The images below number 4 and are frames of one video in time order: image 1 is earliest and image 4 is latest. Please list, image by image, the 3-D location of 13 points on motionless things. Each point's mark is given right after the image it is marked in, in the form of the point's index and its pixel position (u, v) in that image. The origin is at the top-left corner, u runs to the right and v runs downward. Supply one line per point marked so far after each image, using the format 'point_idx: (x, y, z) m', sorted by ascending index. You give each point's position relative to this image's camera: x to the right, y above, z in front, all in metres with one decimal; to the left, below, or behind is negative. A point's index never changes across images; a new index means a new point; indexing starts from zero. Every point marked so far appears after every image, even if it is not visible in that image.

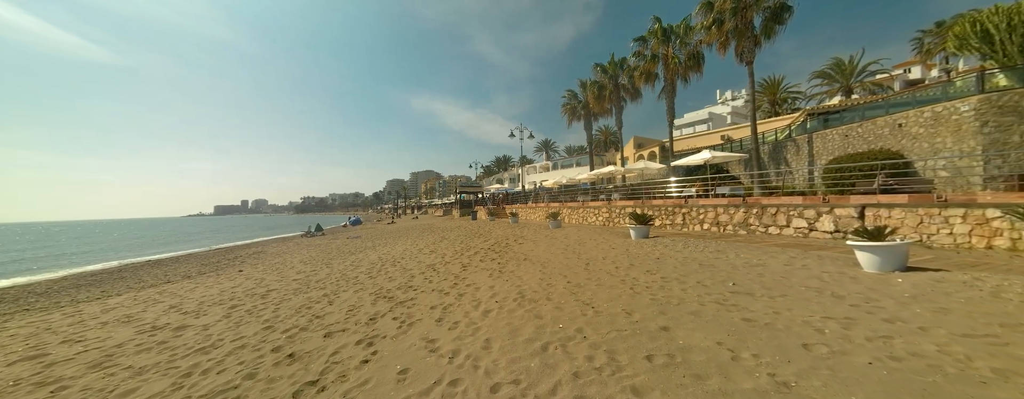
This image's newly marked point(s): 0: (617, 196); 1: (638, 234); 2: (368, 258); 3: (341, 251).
0: (+7.1, +0.2, +17.6) m
1: (+4.2, -1.2, +8.7) m
2: (-5.9, -2.4, +10.6) m
3: (-8.9, -2.7, +13.4) m
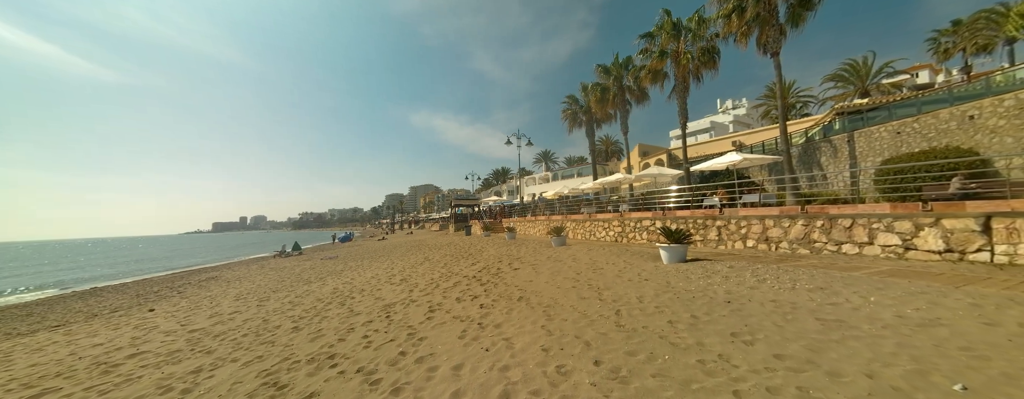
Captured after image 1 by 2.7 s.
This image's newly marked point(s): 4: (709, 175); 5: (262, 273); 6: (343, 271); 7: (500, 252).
0: (+6.9, -0.5, +15.4) m
1: (+4.0, -1.4, +6.4) m
2: (-6.1, -2.9, +8.2) m
3: (-9.1, -3.4, +11.0) m
4: (+14.5, +1.8, +19.0) m
5: (-13.3, -3.9, +13.7) m
6: (-7.8, -3.3, +11.8) m
7: (-0.5, -2.2, +10.9) m
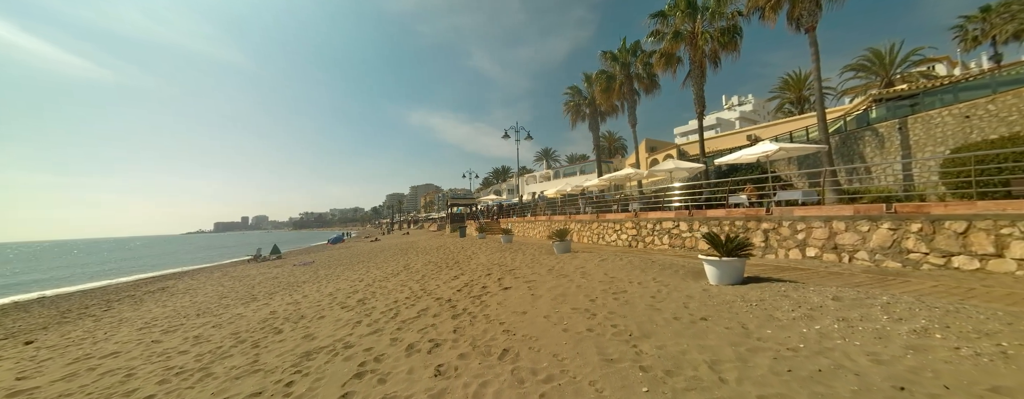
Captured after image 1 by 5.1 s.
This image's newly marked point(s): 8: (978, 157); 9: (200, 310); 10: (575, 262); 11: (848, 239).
0: (+6.6, -0.4, +13.5) m
1: (+3.8, -1.3, +4.5) m
2: (-6.4, -2.8, +6.4) m
3: (-9.4, -3.3, +9.2) m
4: (+14.2, +1.9, +17.1) m
5: (-13.5, -3.9, +11.8) m
6: (-8.0, -3.2, +9.9) m
7: (-0.7, -2.2, +9.1) m
8: (+15.4, +1.4, +8.4) m
9: (-9.2, -3.2, +7.6) m
10: (+1.7, -1.7, +7.1) m
11: (+7.9, -0.9, +6.1) m
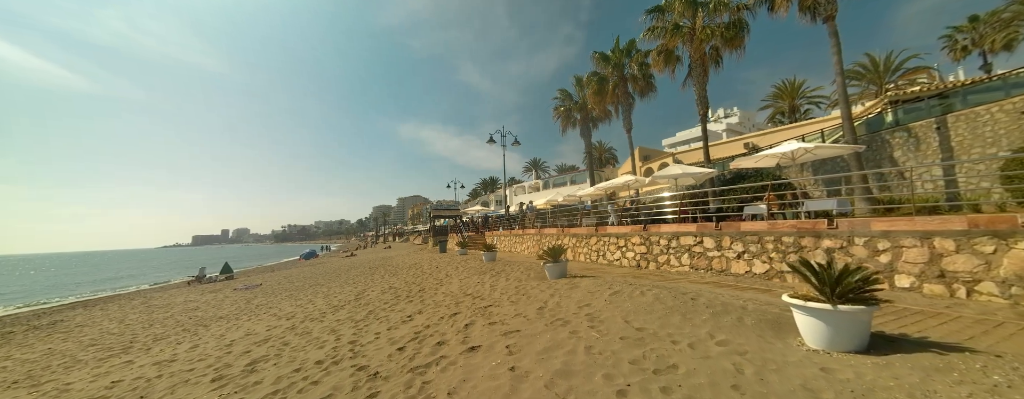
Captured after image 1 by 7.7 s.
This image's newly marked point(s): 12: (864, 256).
0: (+6.0, -0.8, +11.8) m
1: (+3.4, -1.4, +2.6) m
2: (-6.8, -3.0, +4.0) m
3: (-9.9, -3.5, +6.7) m
4: (+13.4, +1.3, +15.7) m
5: (-14.1, -4.2, +9.2) m
6: (-8.6, -3.5, +7.5) m
7: (-1.2, -2.4, +7.0) m
8: (+14.9, +1.1, +7.0) m
9: (-9.7, -3.4, +5.2) m
10: (+1.2, -1.9, +5.1) m
11: (+7.5, -1.1, +4.4) m
12: (+7.0, -1.1, +5.2) m
